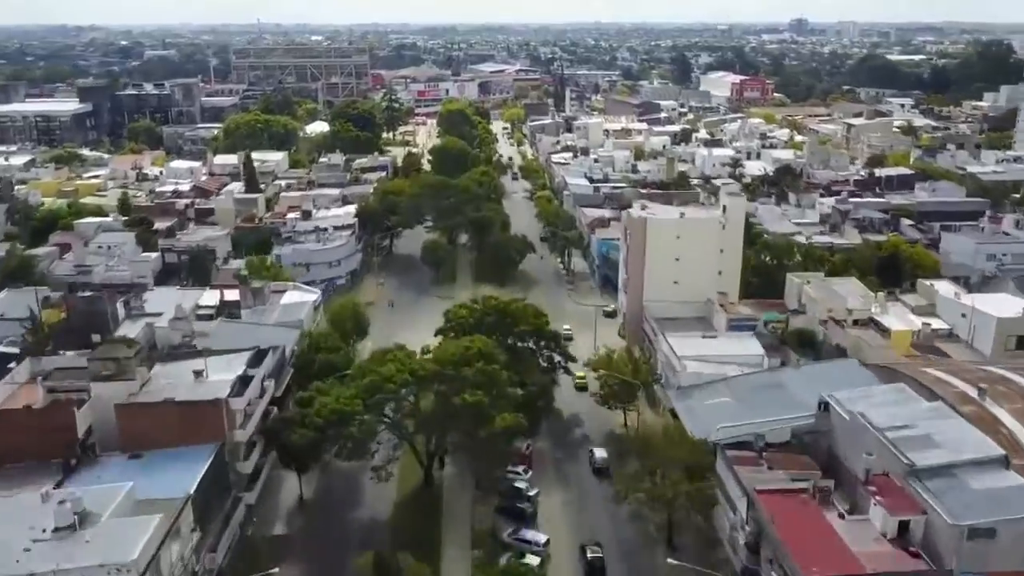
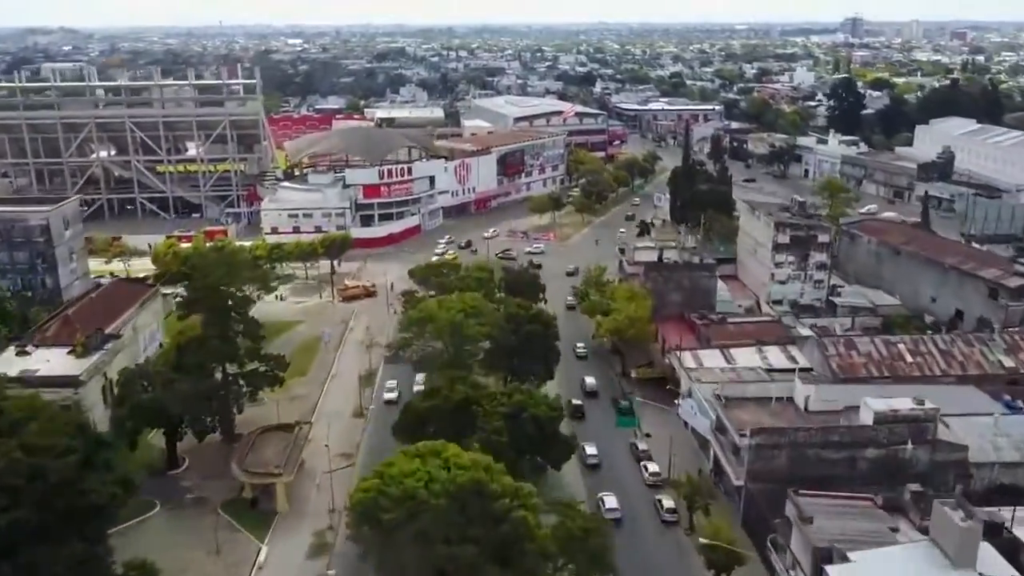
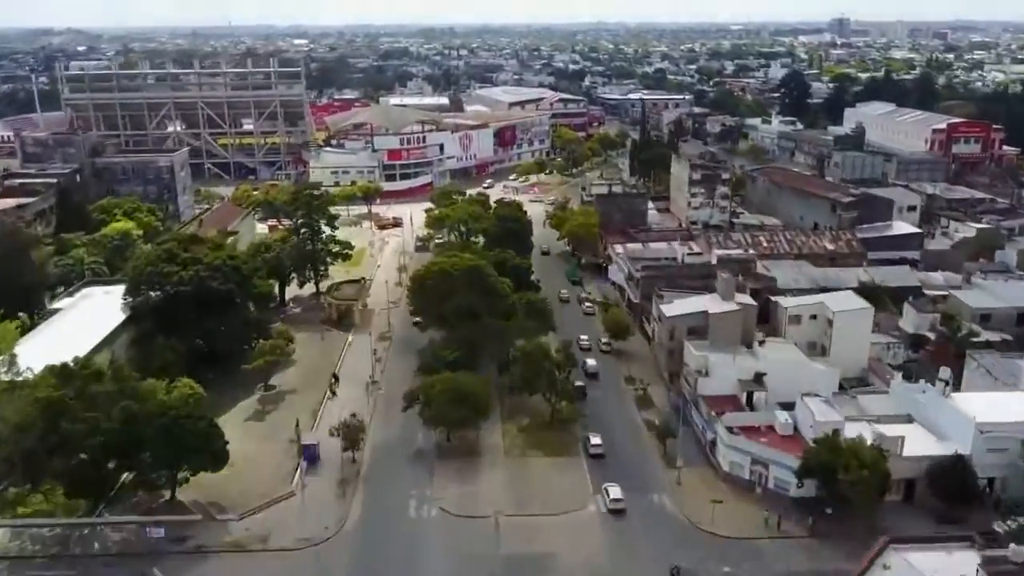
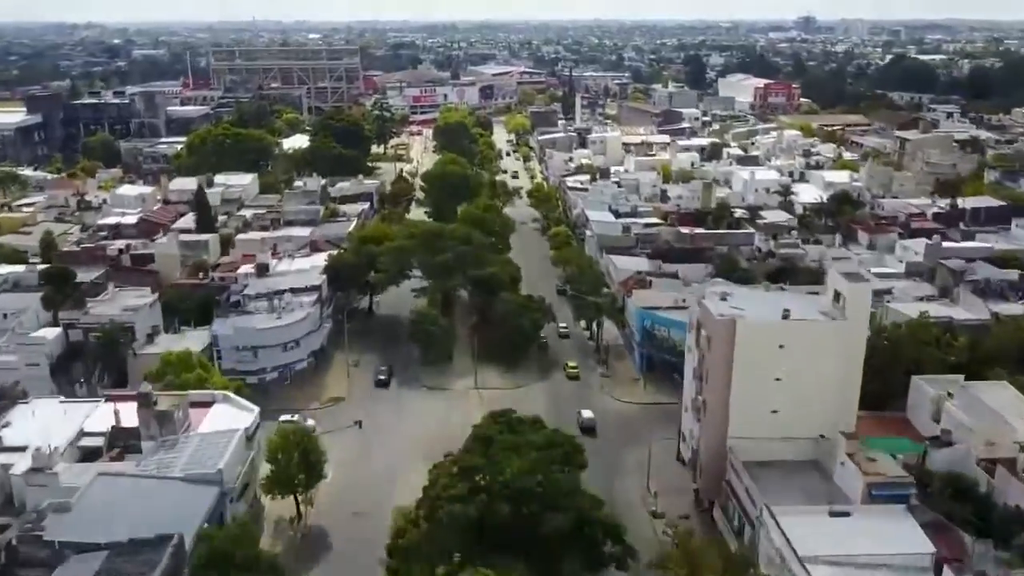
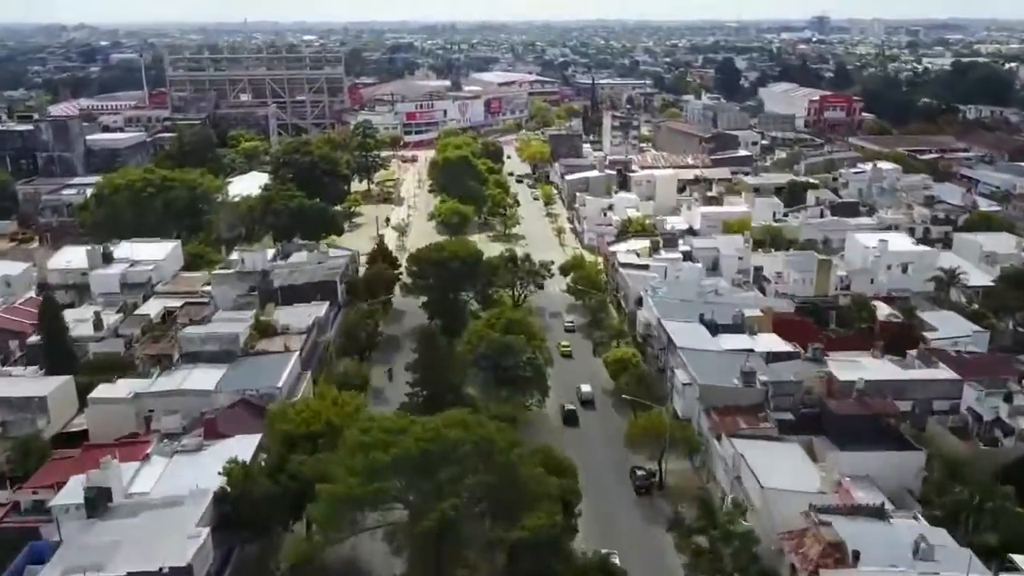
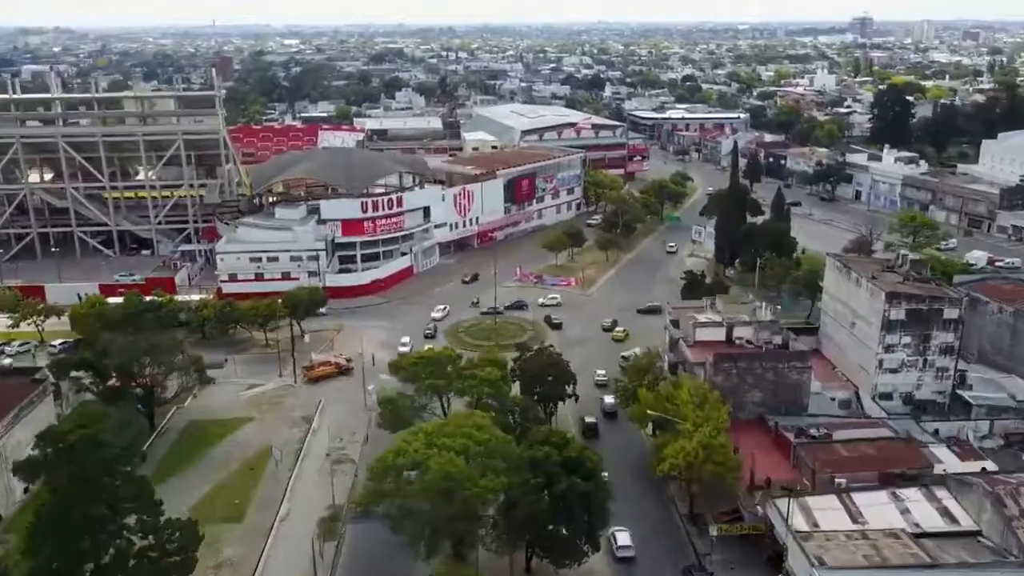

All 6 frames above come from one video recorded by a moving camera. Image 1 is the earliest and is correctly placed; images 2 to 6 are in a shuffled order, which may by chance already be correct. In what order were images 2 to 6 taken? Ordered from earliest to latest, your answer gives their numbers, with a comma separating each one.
4, 5, 3, 2, 6
